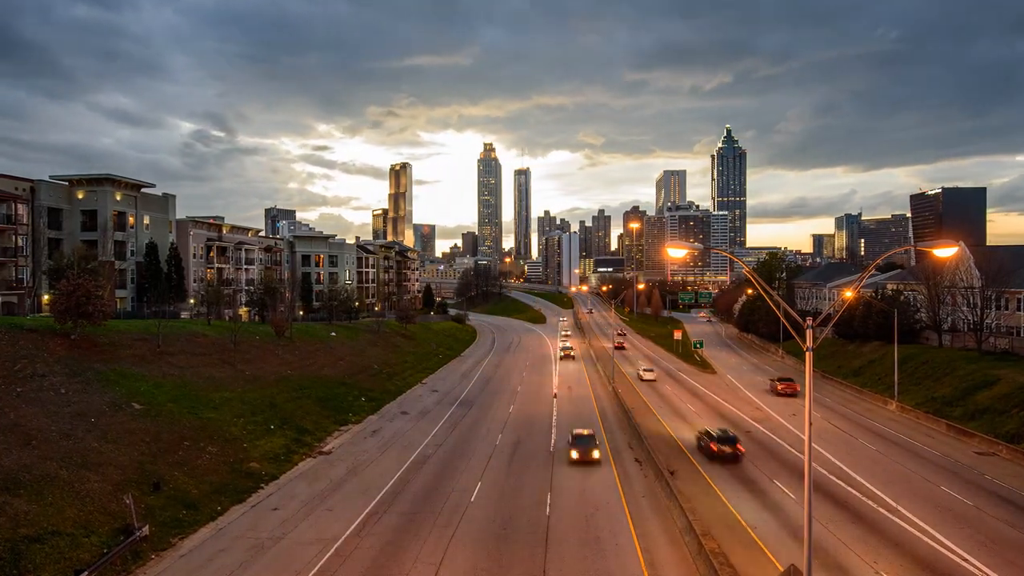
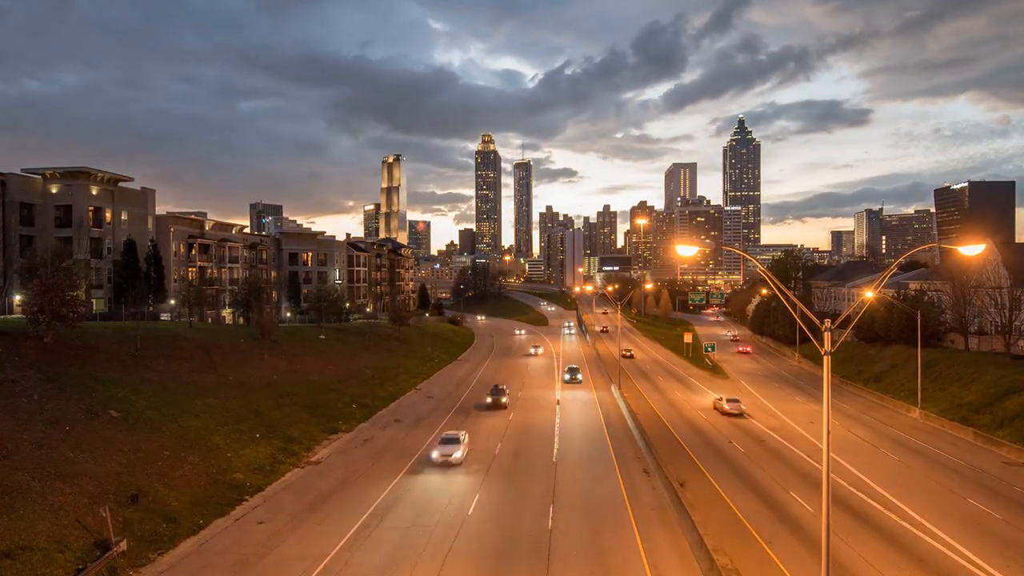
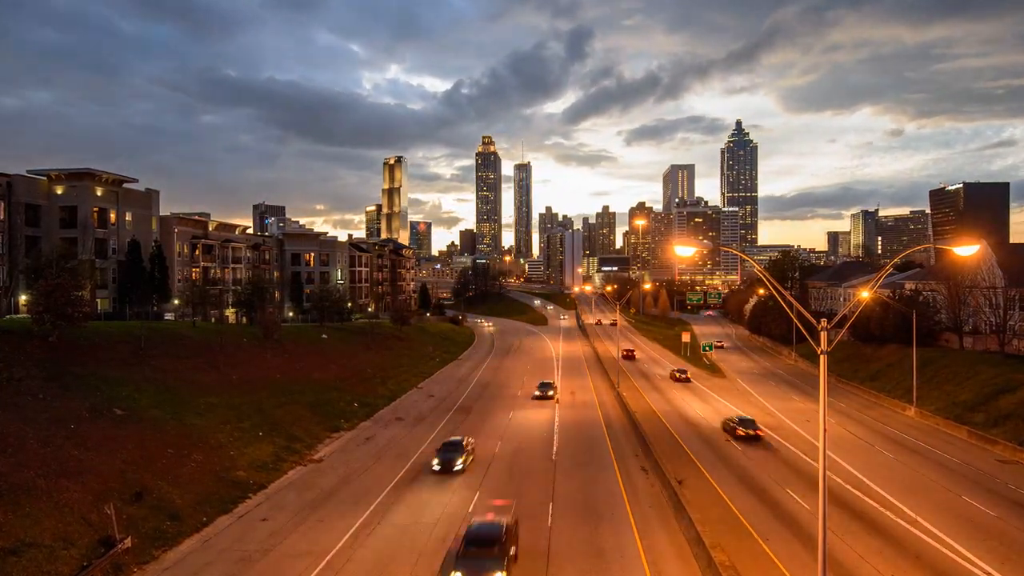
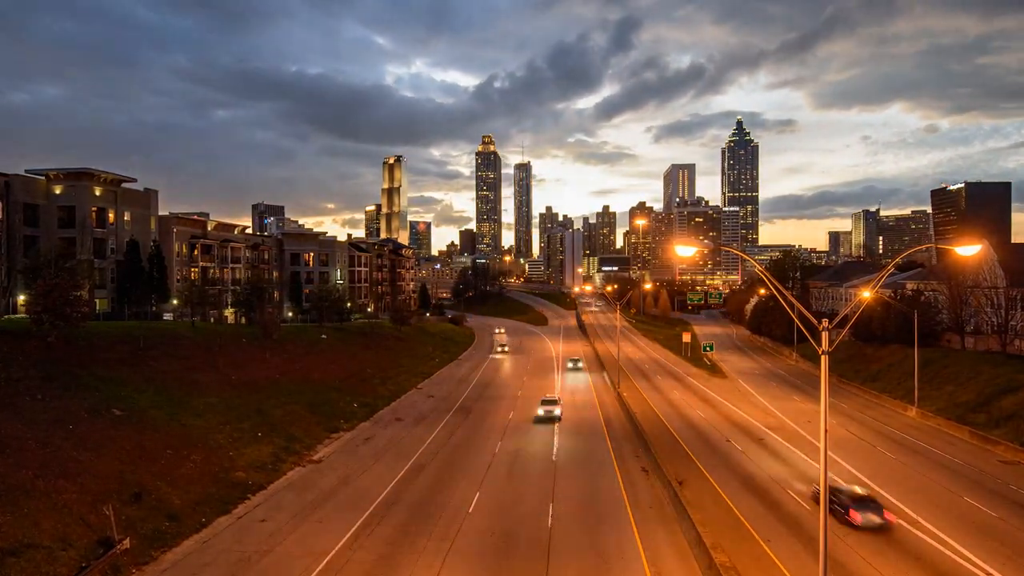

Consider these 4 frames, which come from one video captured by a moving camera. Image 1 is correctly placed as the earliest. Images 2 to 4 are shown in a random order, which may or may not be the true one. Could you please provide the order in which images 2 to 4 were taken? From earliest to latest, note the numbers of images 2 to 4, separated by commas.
3, 4, 2
